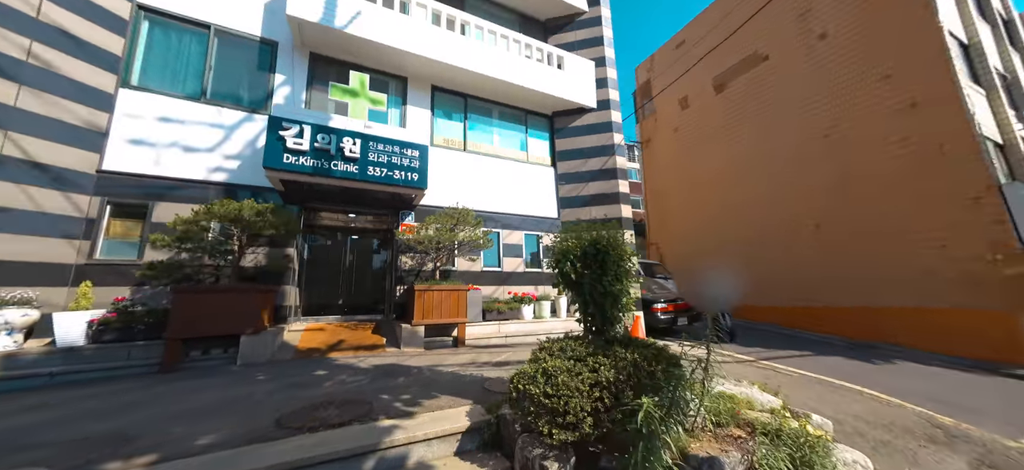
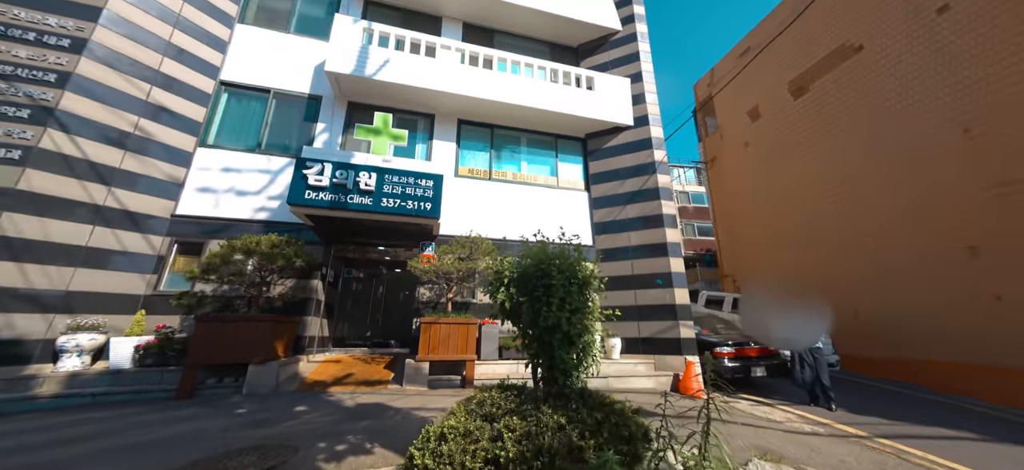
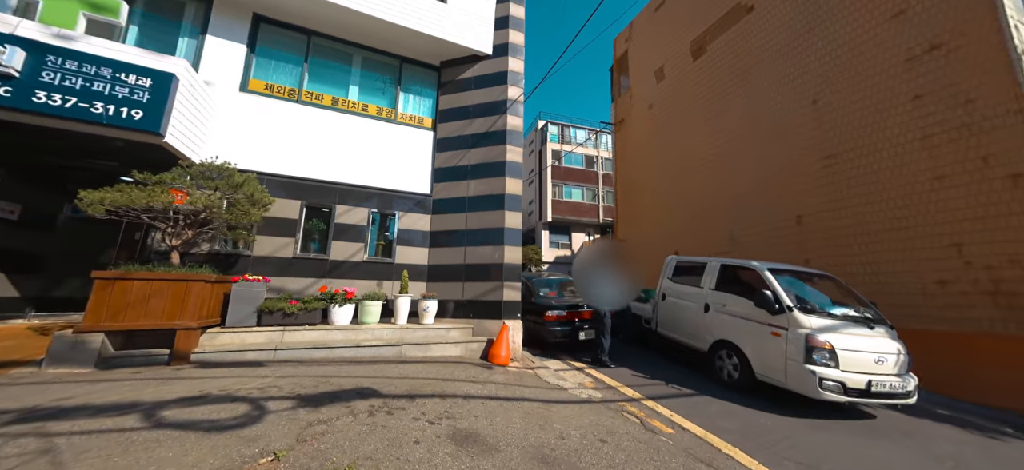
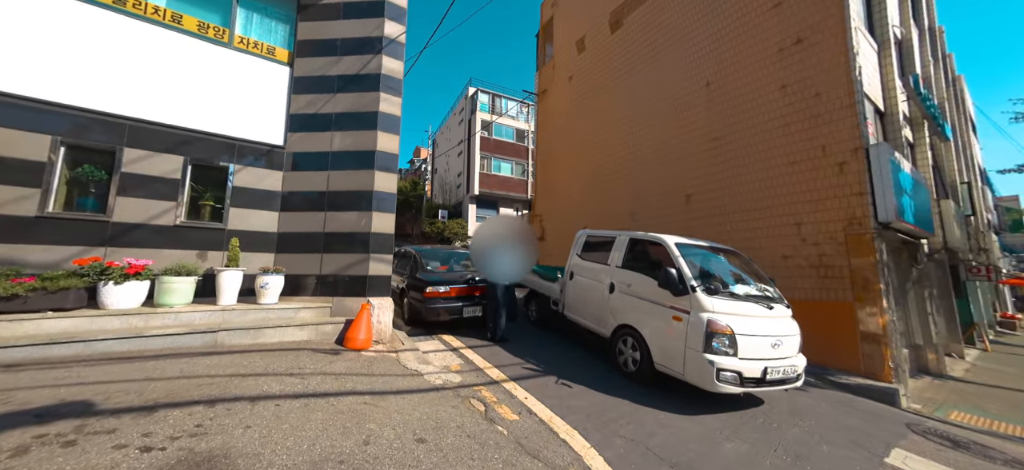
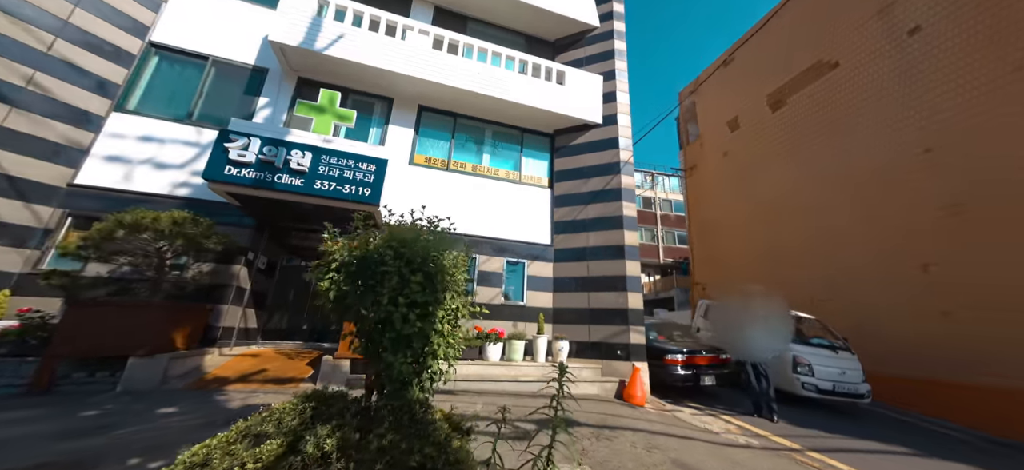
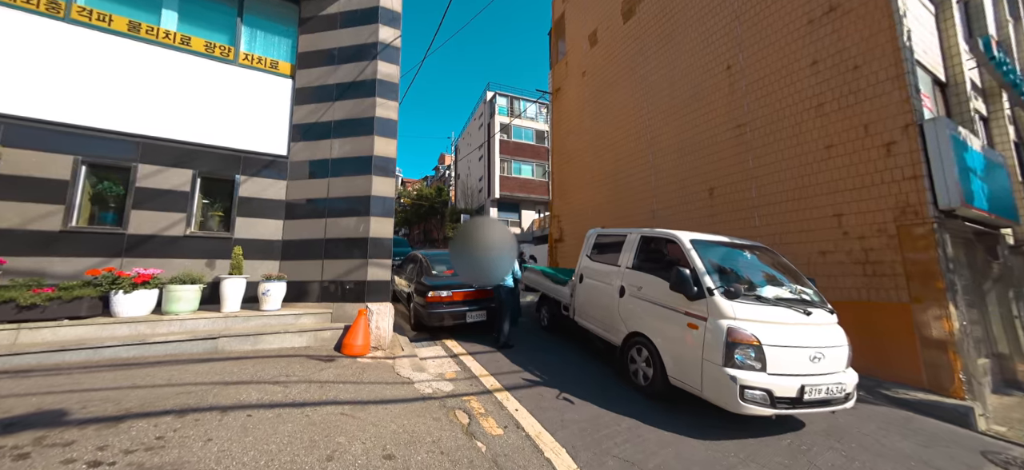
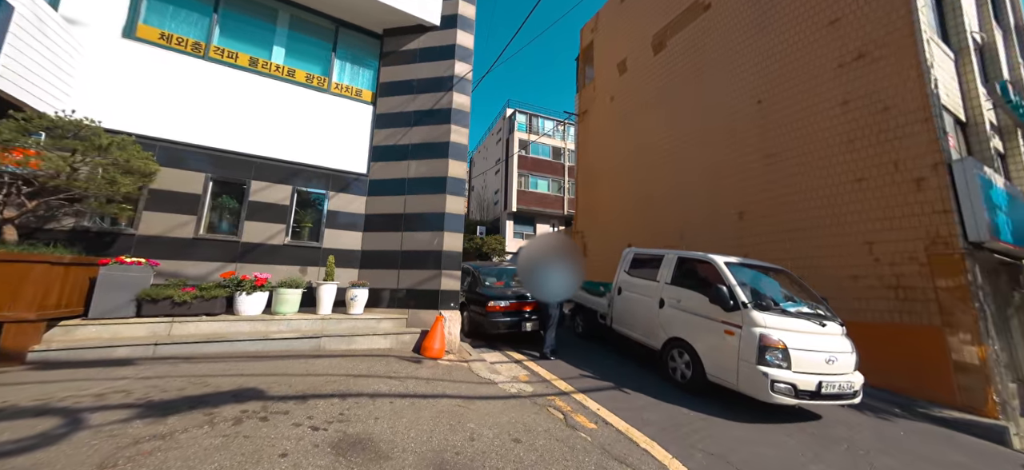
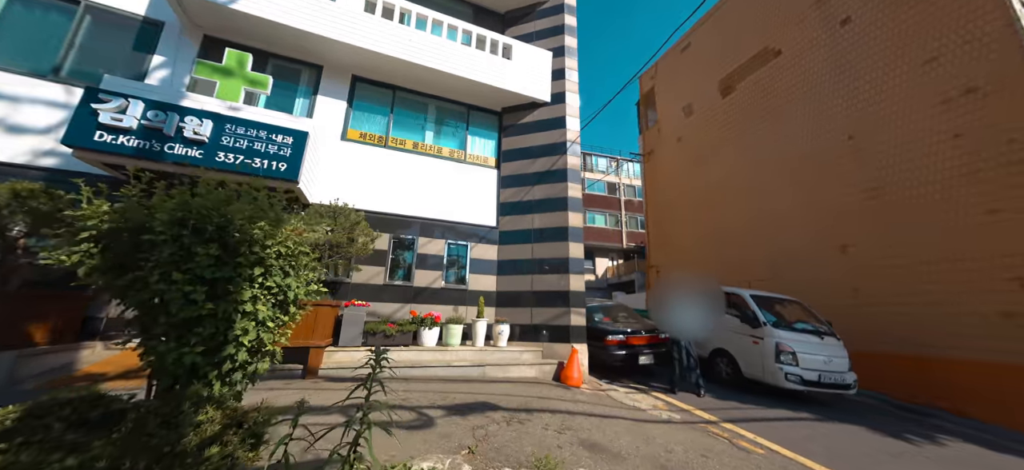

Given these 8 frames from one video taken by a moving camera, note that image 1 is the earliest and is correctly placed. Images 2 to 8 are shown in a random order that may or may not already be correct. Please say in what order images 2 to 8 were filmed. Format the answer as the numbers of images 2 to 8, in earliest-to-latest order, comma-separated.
2, 5, 8, 3, 7, 4, 6
